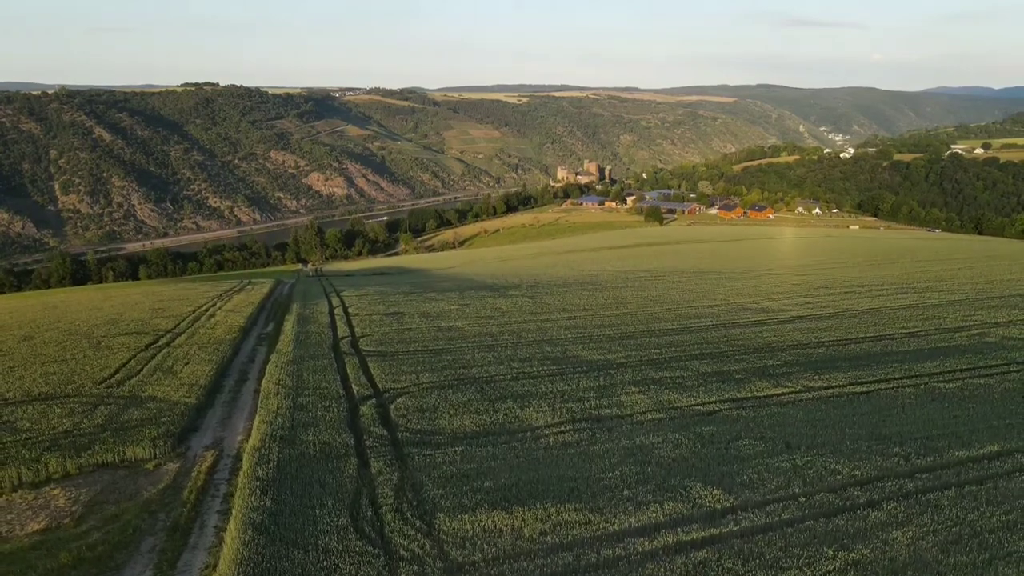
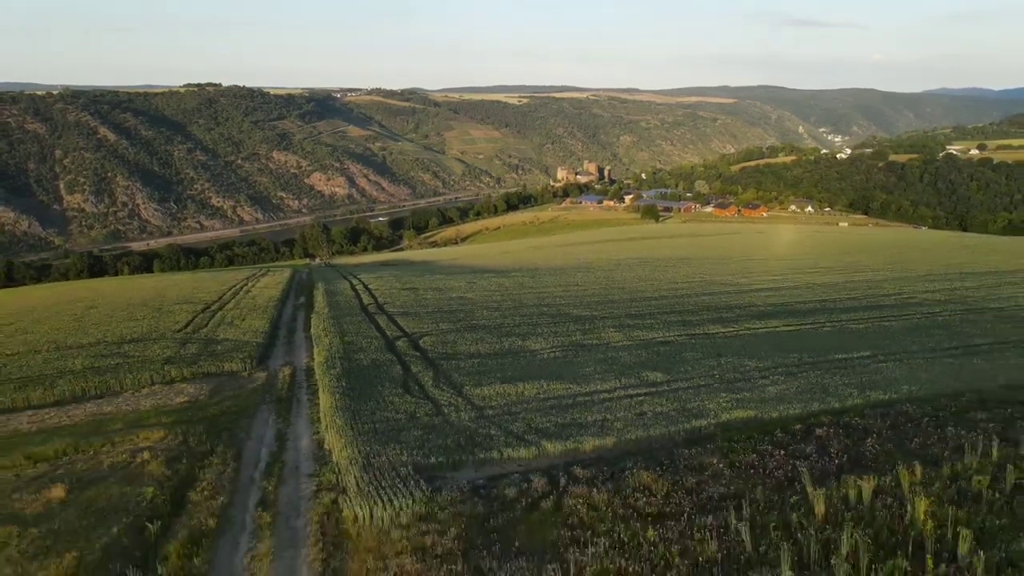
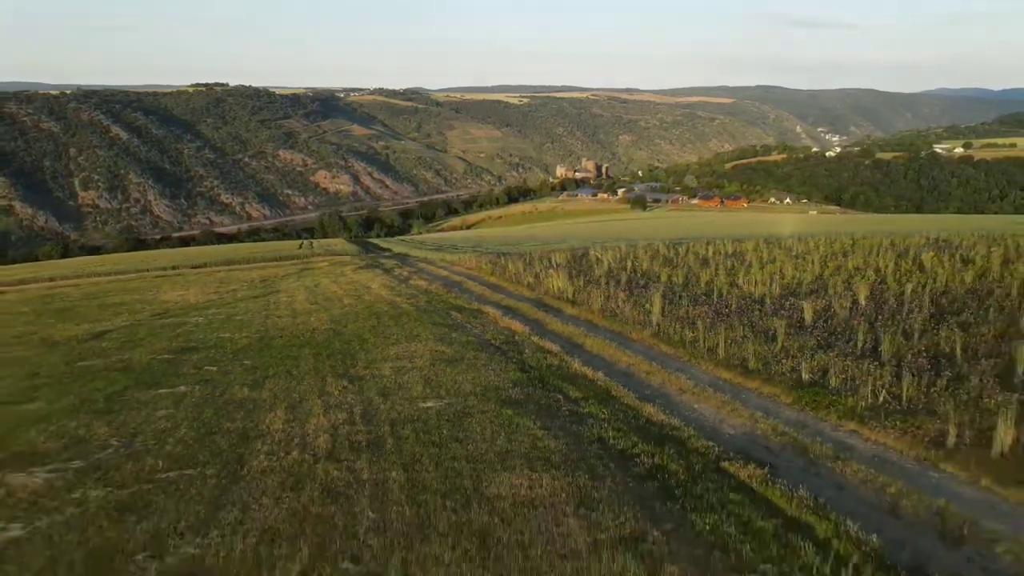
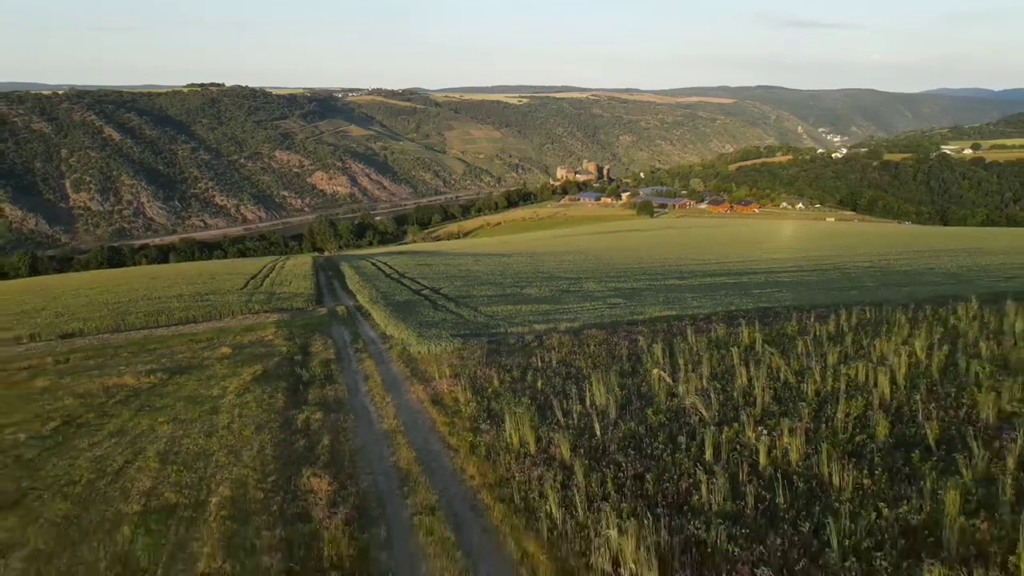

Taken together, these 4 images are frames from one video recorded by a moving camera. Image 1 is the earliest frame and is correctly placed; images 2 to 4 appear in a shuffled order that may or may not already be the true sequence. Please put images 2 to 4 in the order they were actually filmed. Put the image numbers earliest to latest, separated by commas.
2, 4, 3
